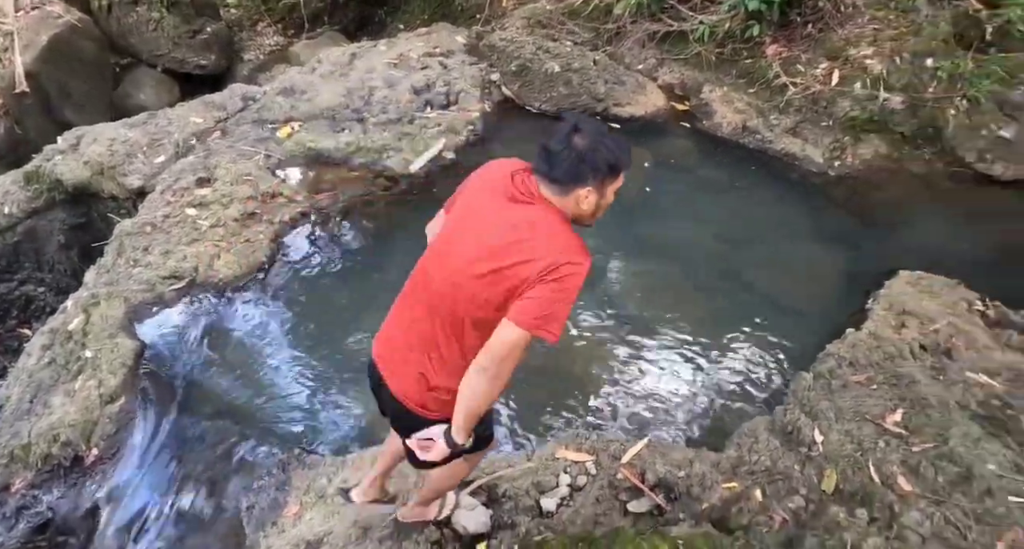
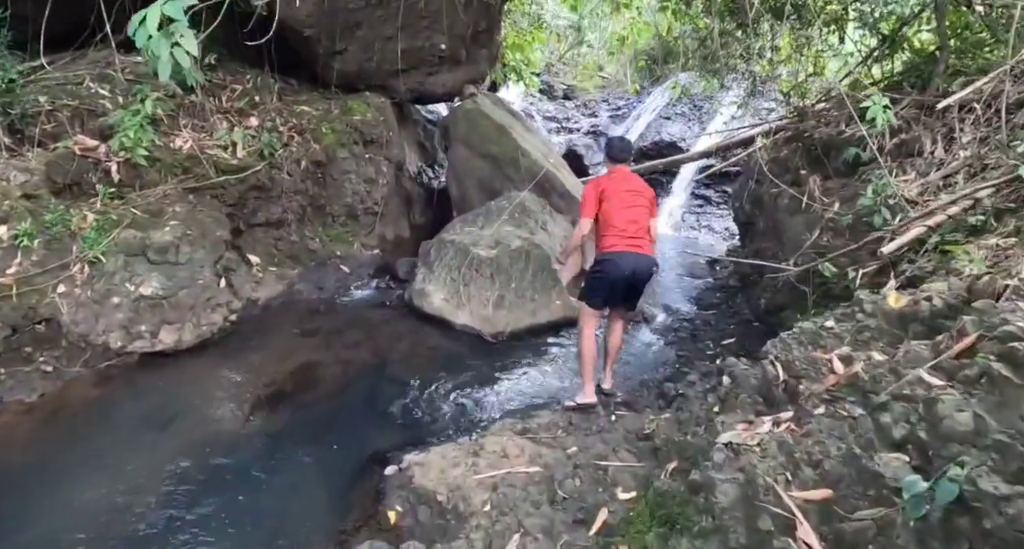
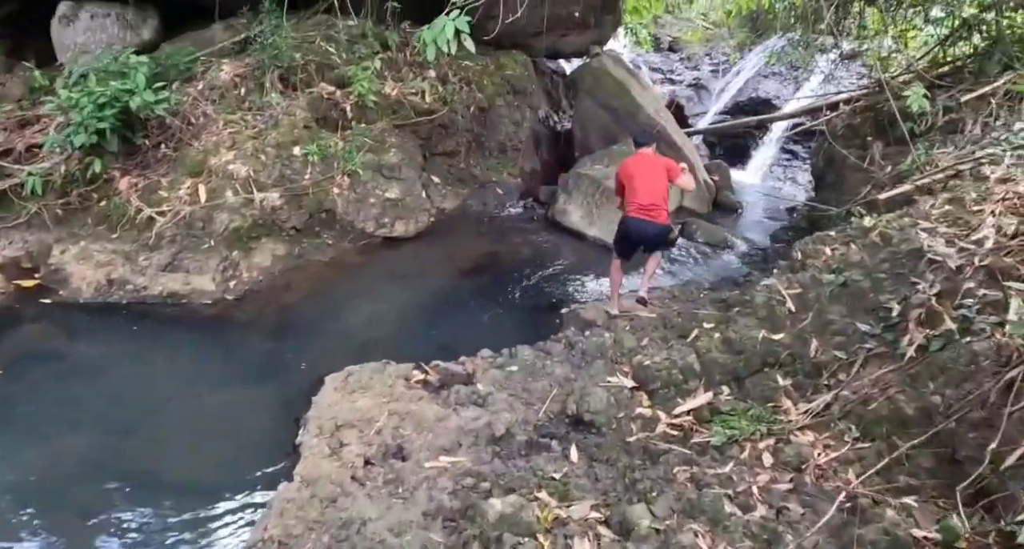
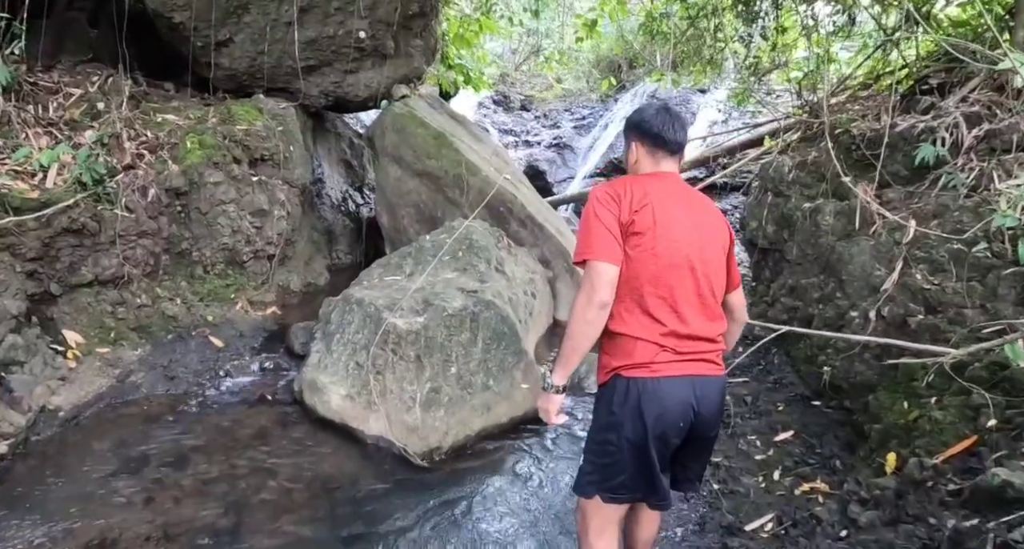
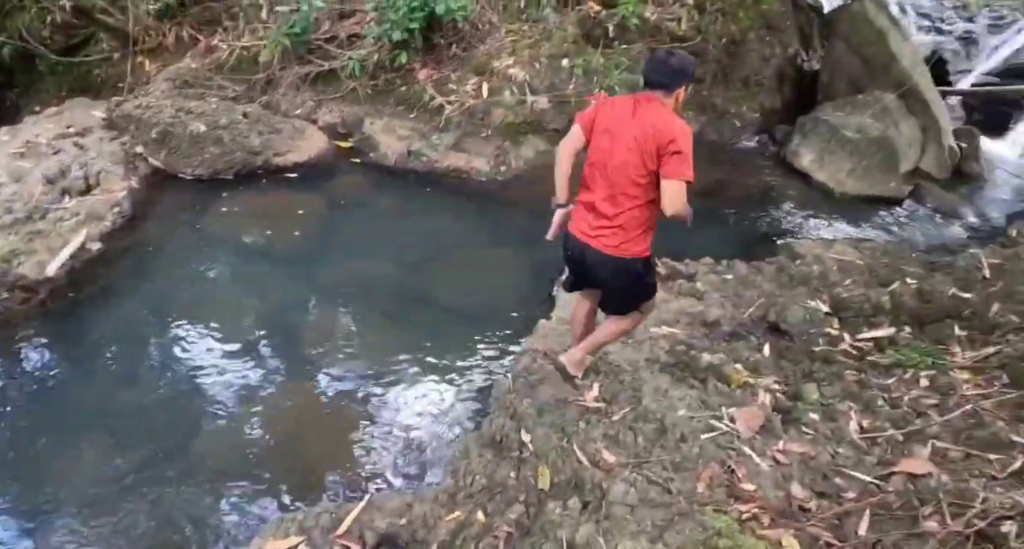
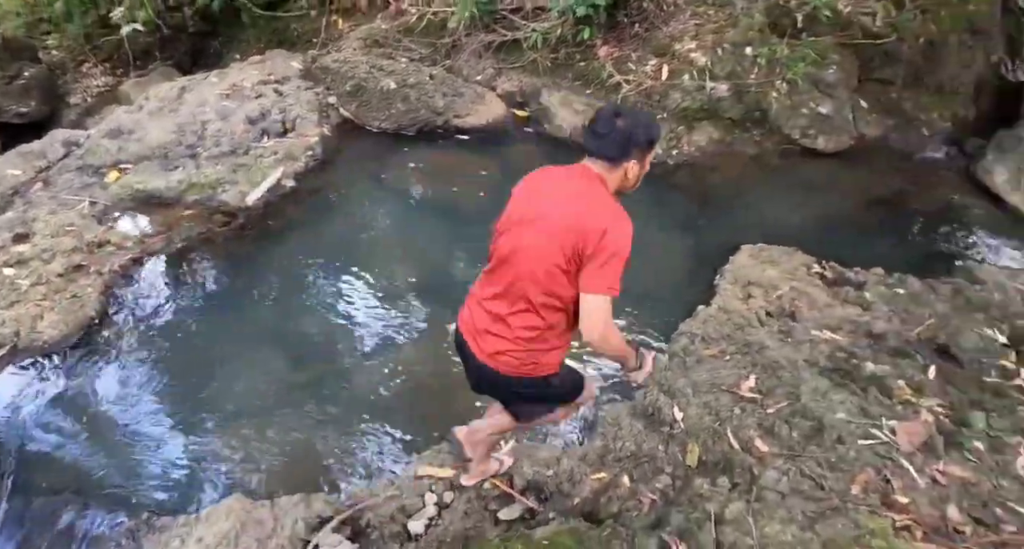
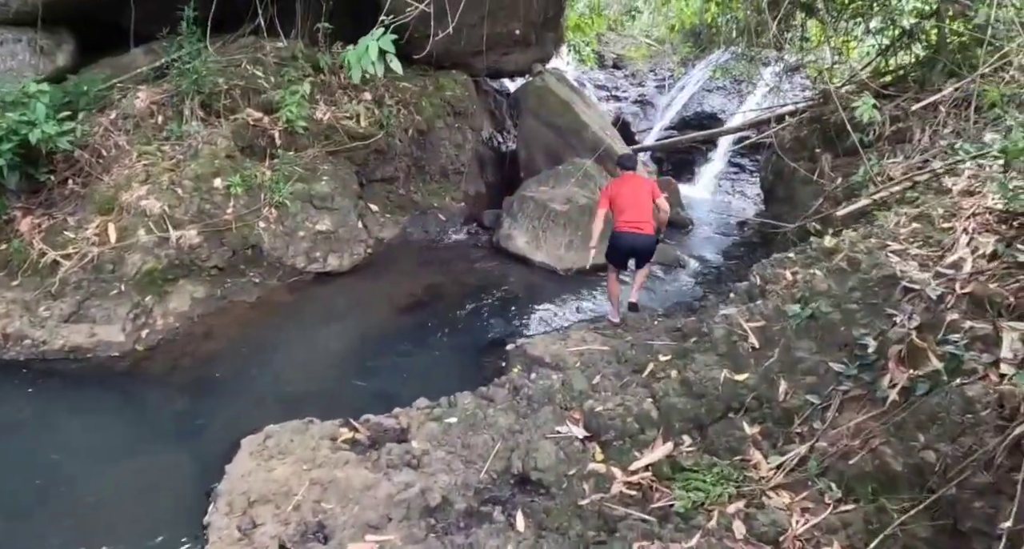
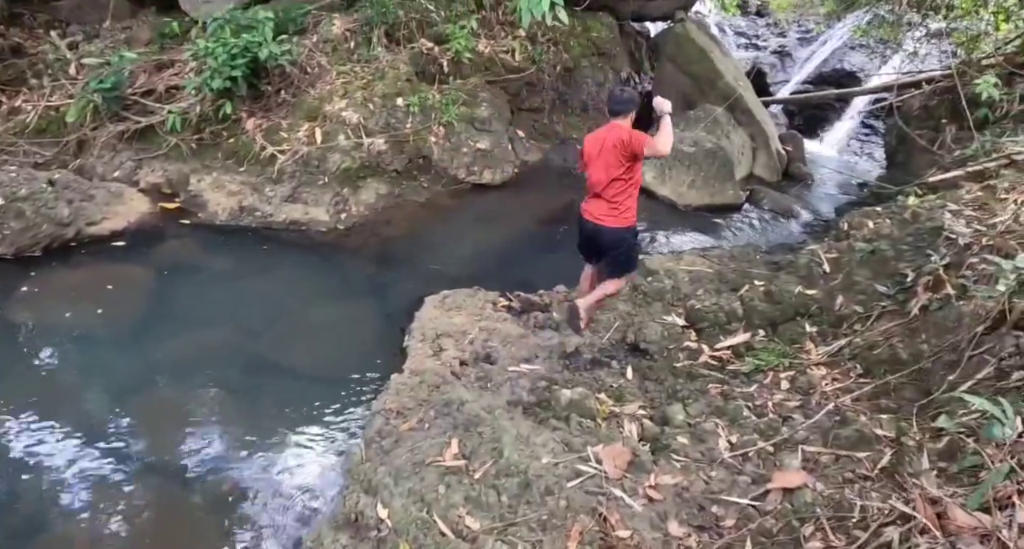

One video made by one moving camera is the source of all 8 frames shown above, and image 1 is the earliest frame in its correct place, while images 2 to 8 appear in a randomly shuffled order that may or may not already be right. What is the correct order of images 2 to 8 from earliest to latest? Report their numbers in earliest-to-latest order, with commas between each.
6, 5, 8, 3, 7, 2, 4
